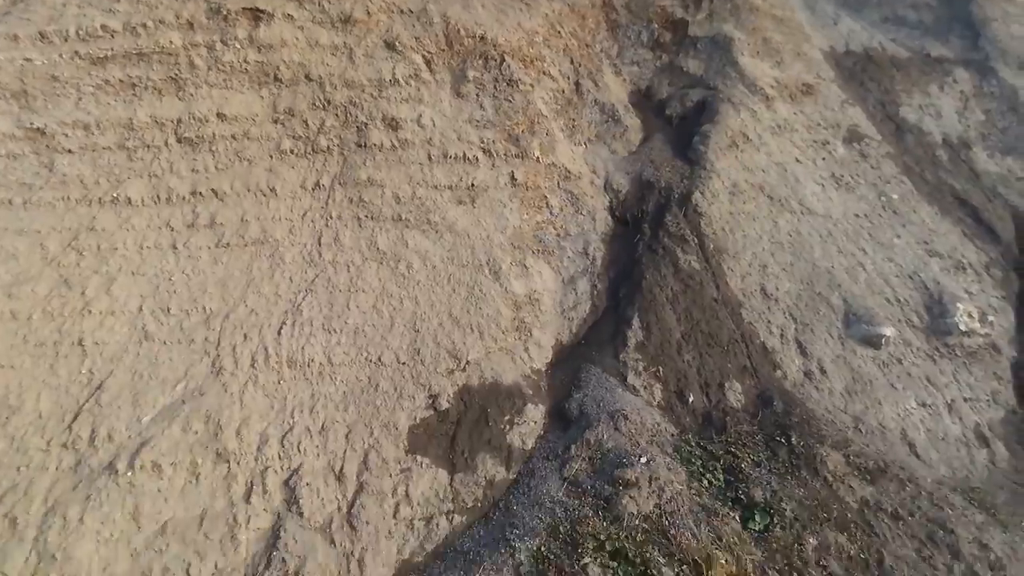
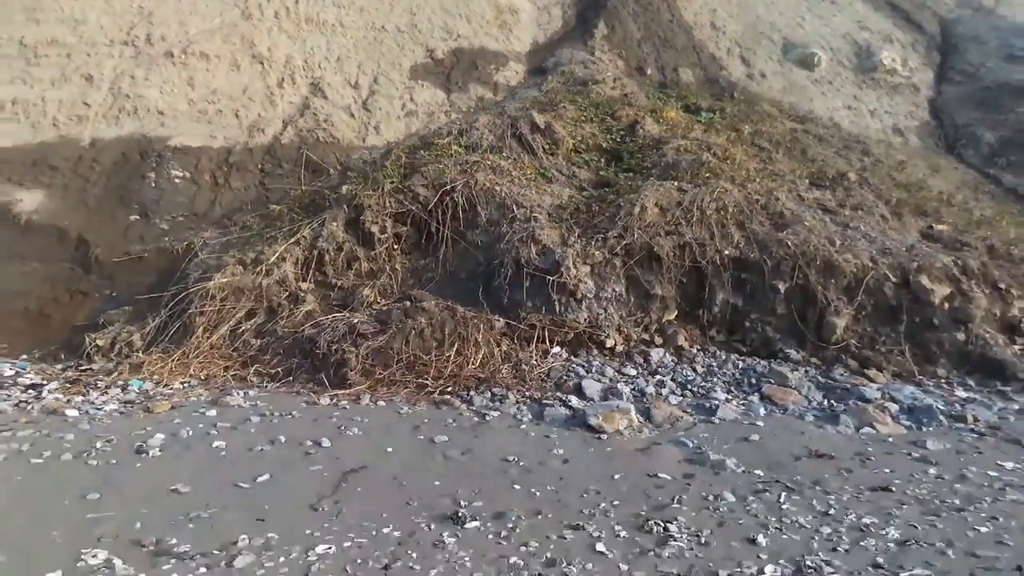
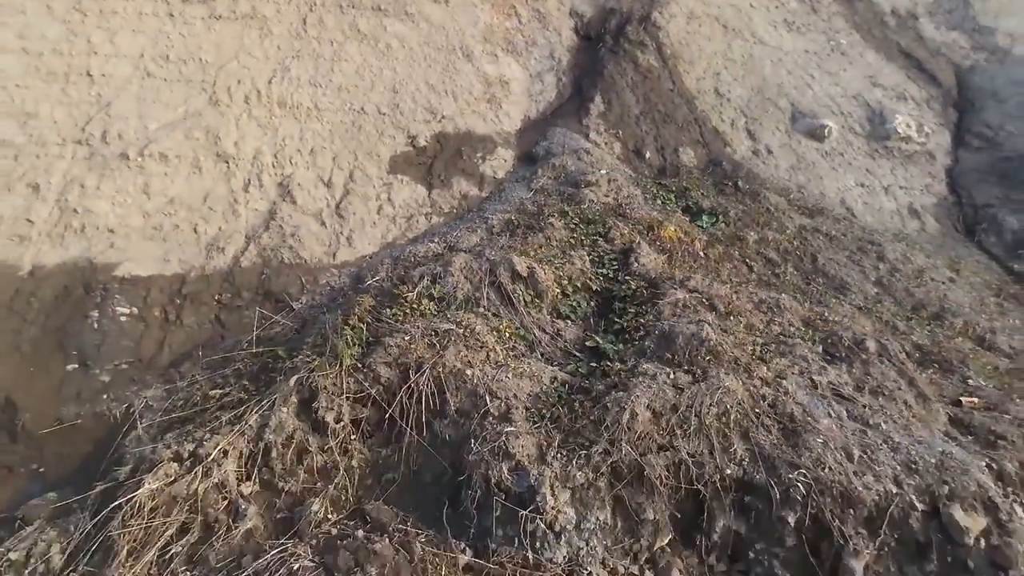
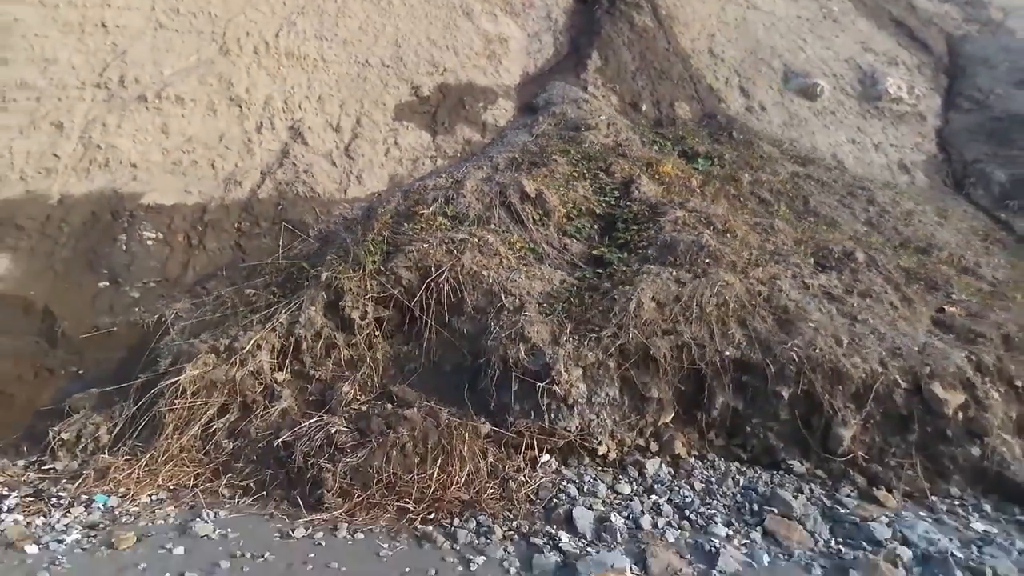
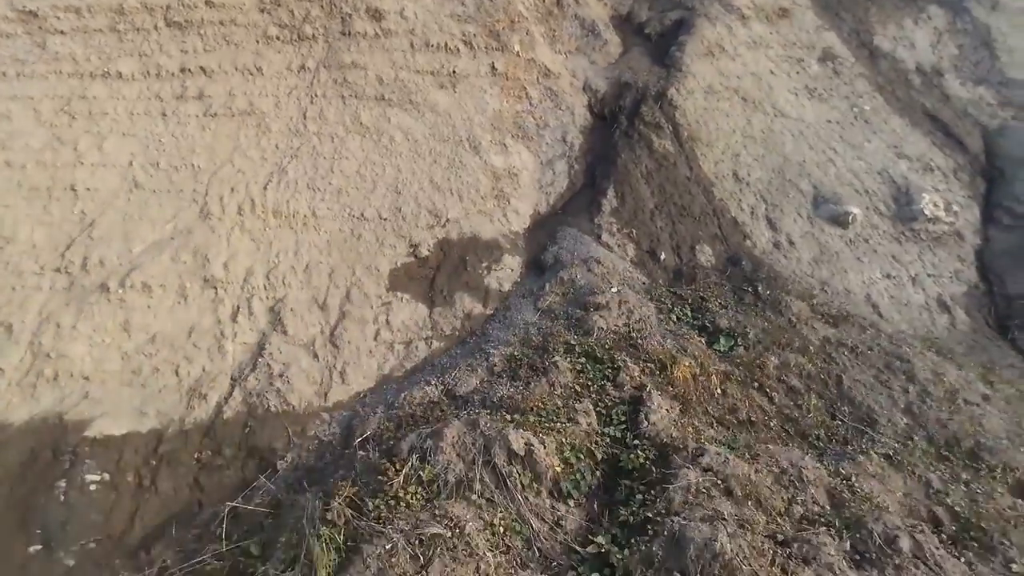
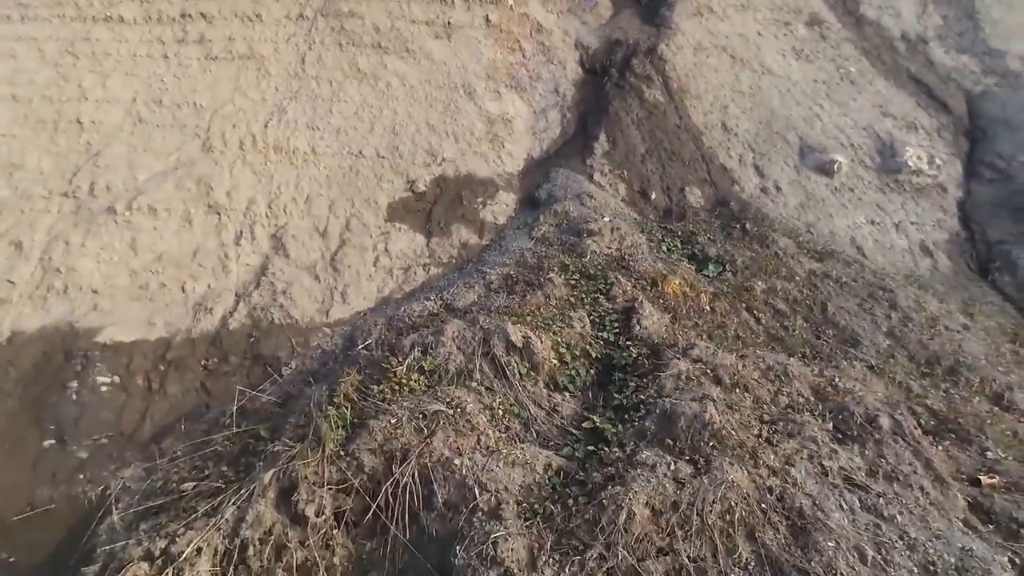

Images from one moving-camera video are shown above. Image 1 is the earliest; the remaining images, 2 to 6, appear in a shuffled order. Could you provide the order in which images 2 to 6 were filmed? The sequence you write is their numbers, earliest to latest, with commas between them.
5, 6, 3, 4, 2
